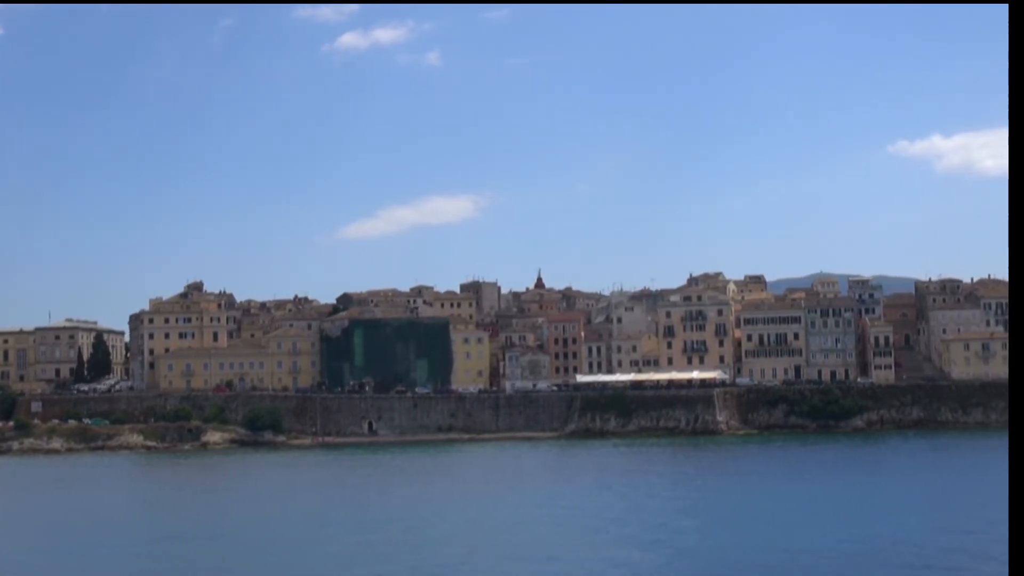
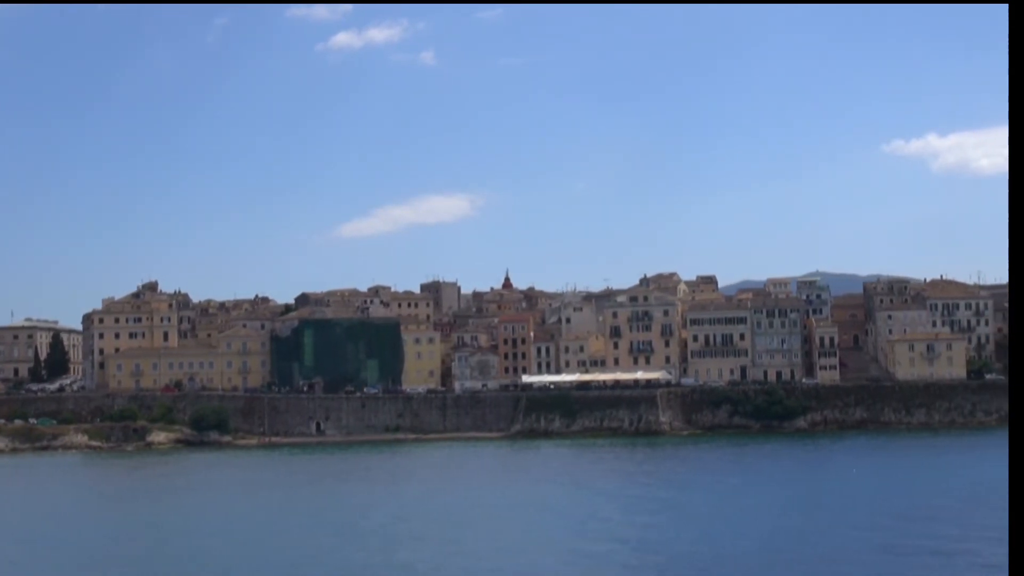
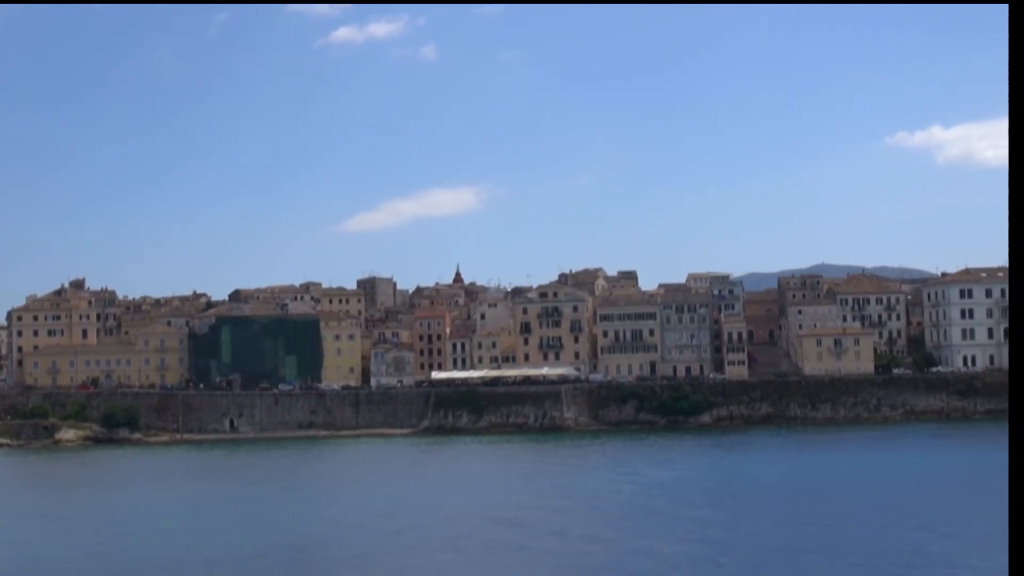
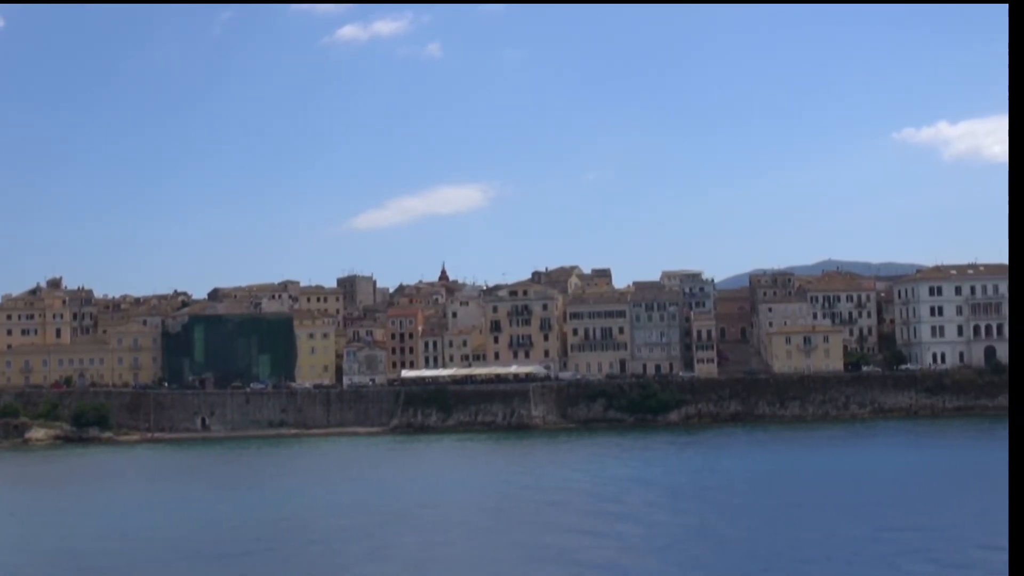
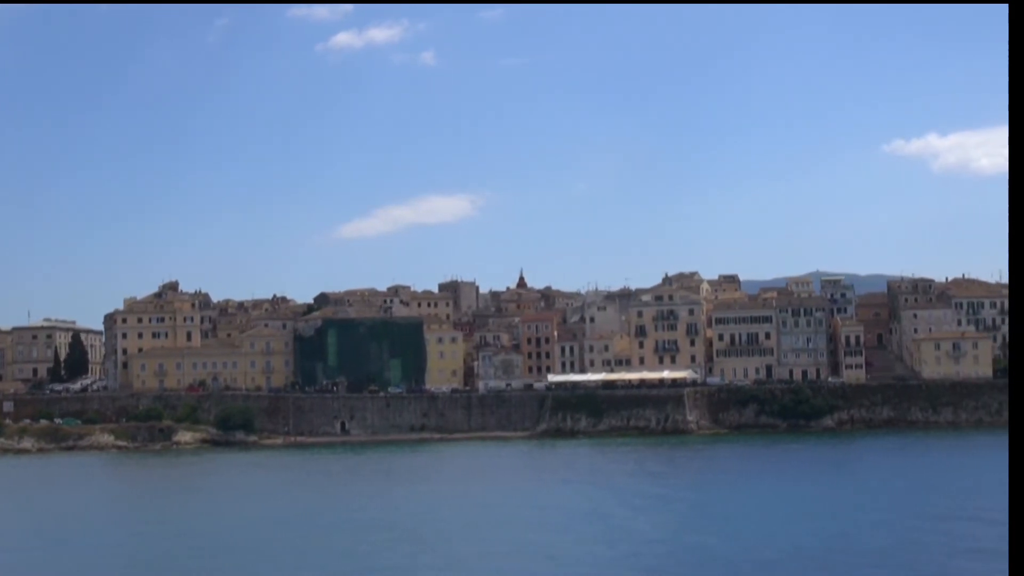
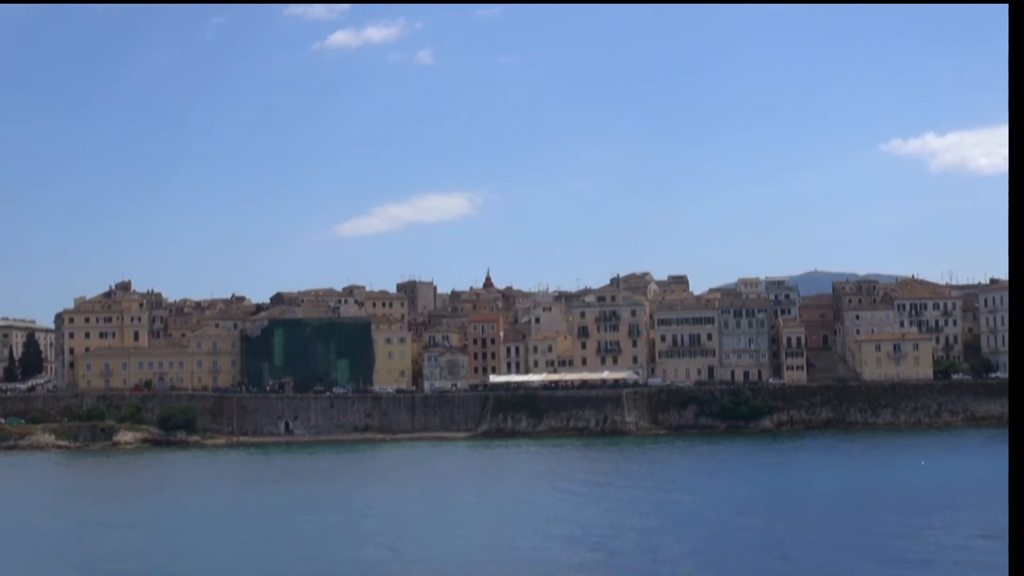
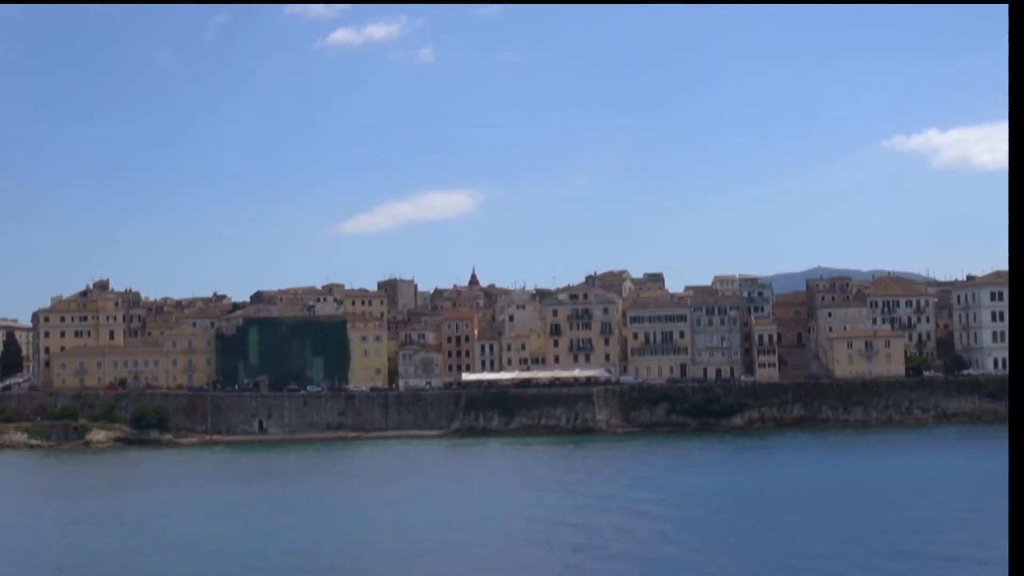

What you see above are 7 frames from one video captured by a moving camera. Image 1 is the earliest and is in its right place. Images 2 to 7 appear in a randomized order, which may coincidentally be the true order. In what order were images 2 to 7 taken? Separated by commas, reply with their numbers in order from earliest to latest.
5, 2, 6, 7, 3, 4
